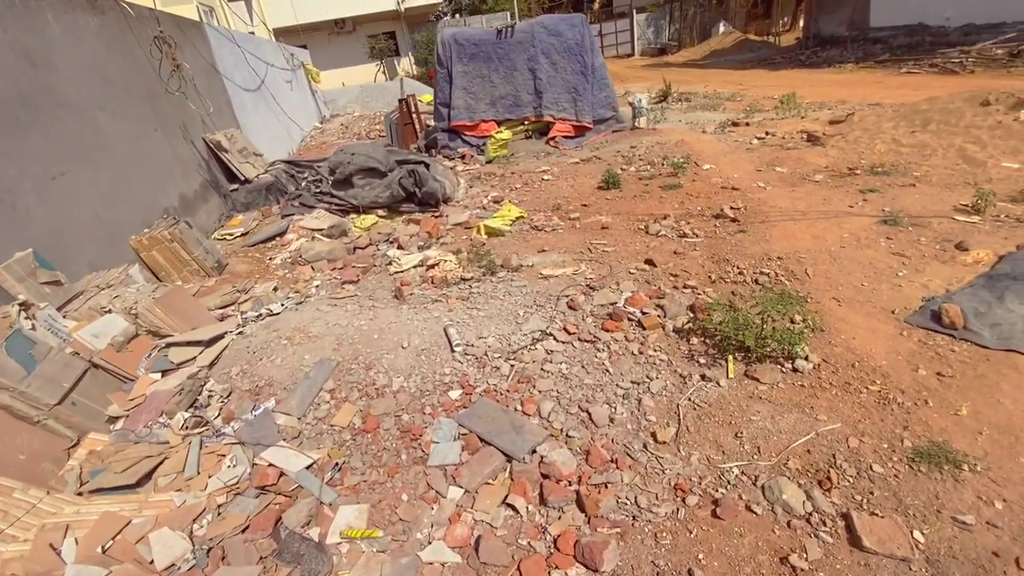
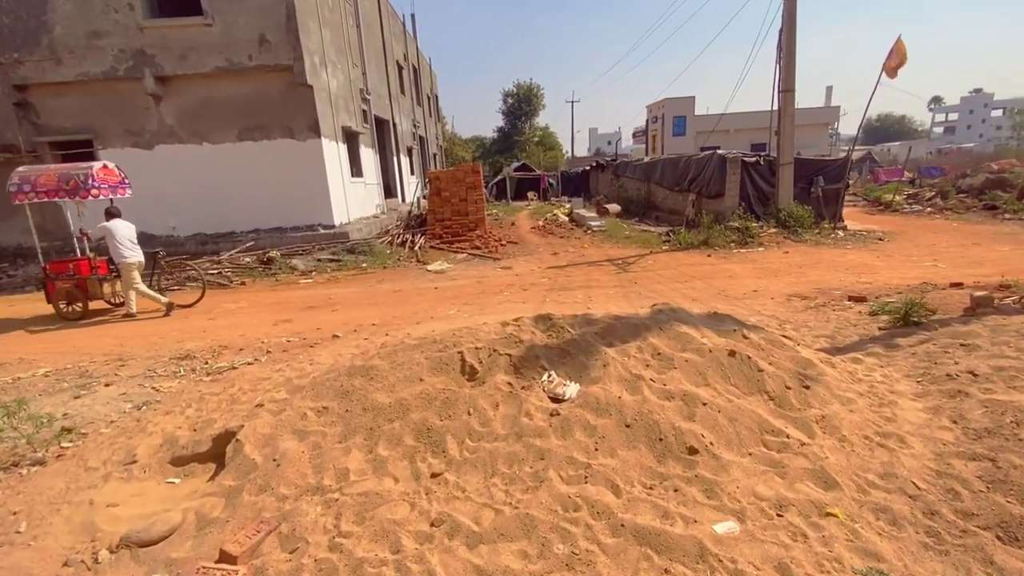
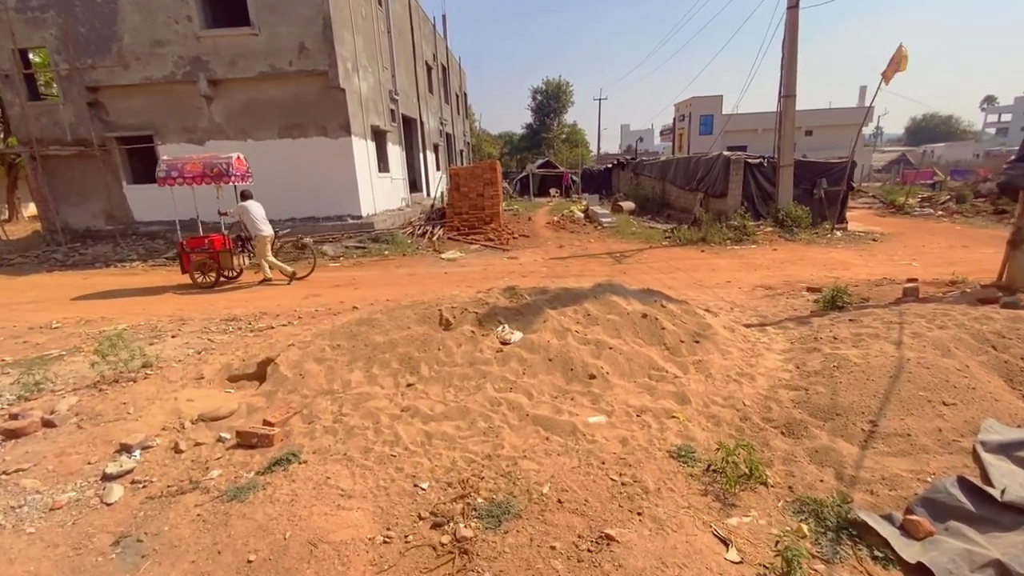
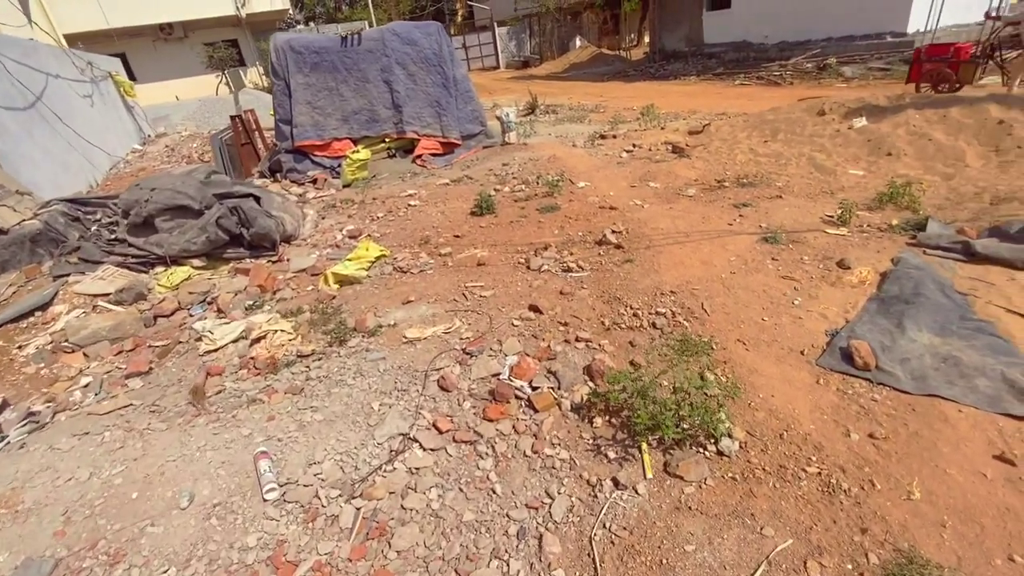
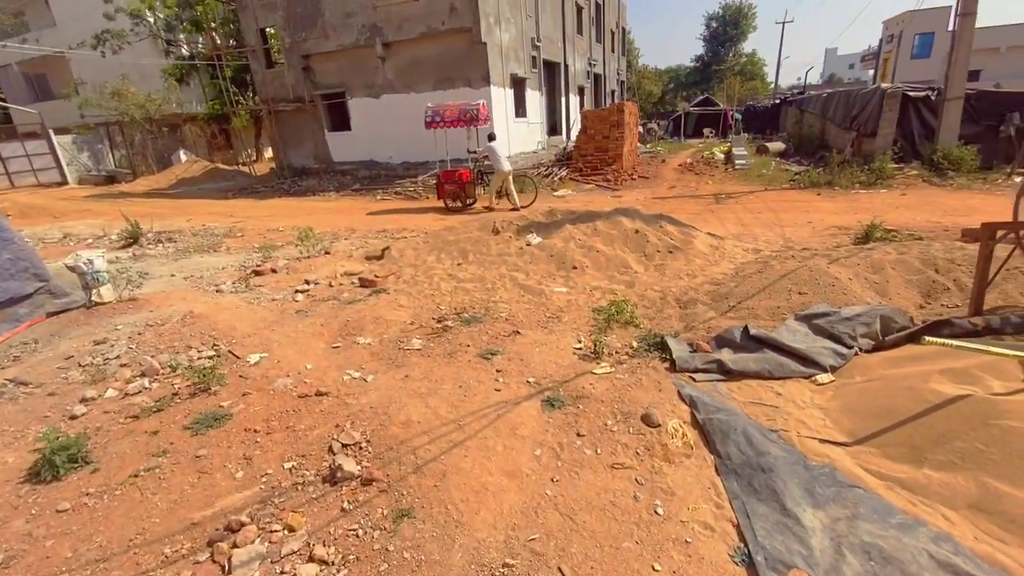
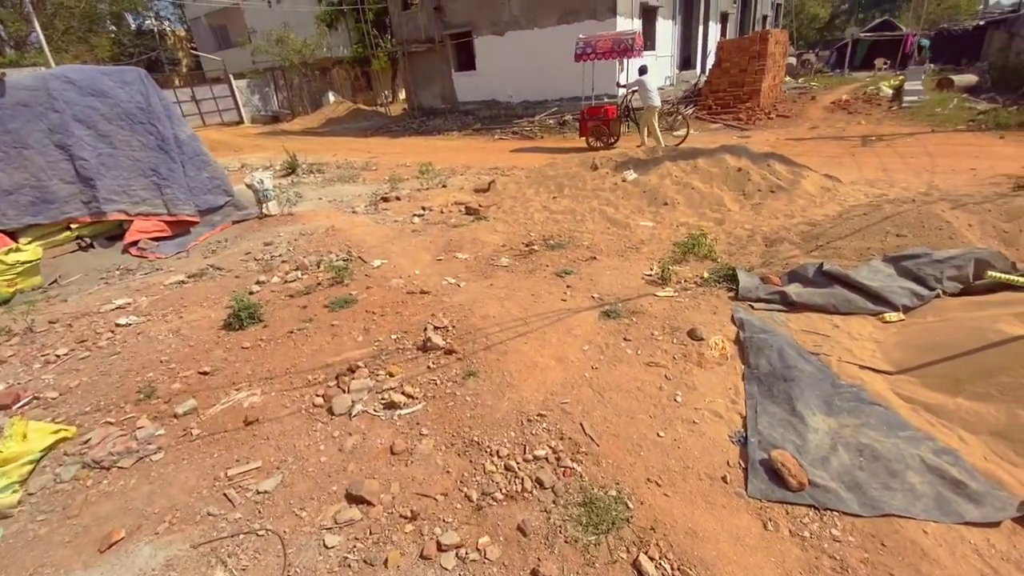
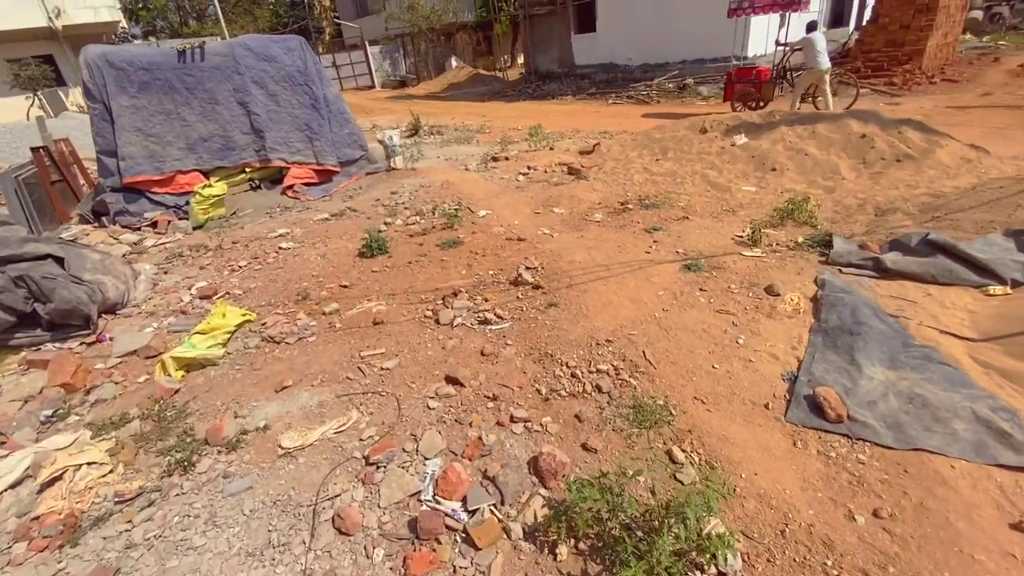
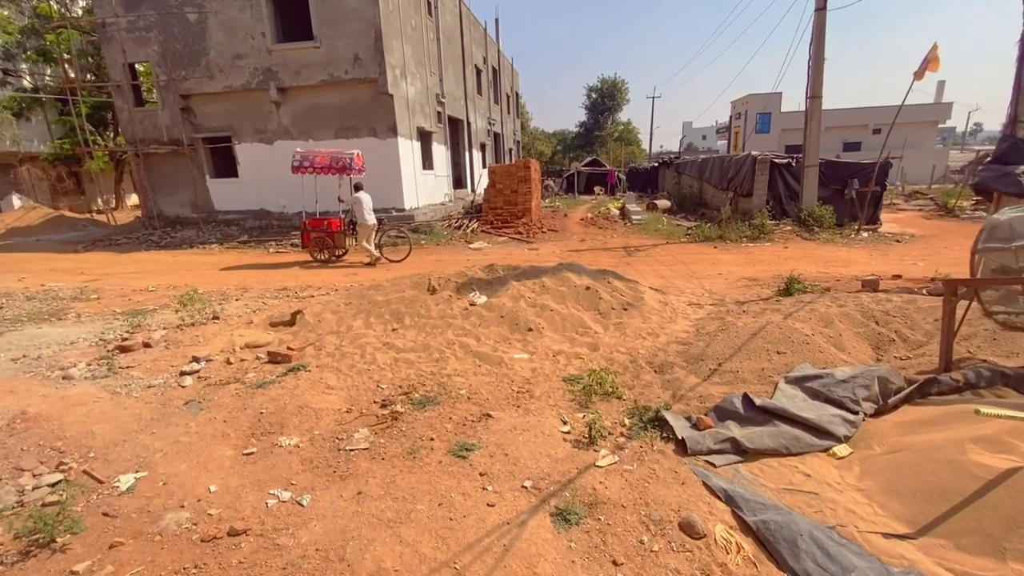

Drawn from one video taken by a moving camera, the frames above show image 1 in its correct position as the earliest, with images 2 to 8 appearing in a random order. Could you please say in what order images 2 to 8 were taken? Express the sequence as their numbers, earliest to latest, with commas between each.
4, 7, 6, 5, 8, 3, 2
